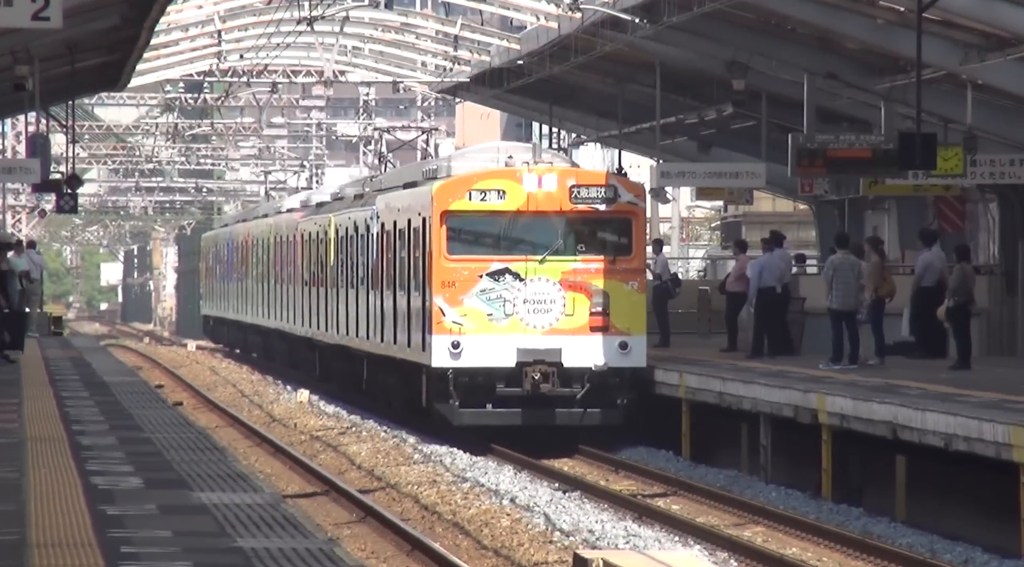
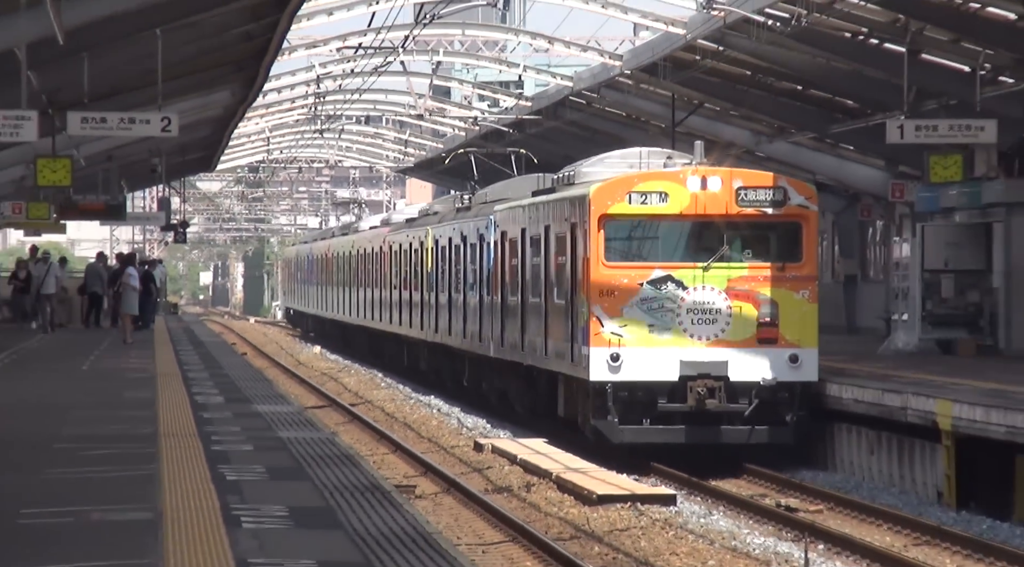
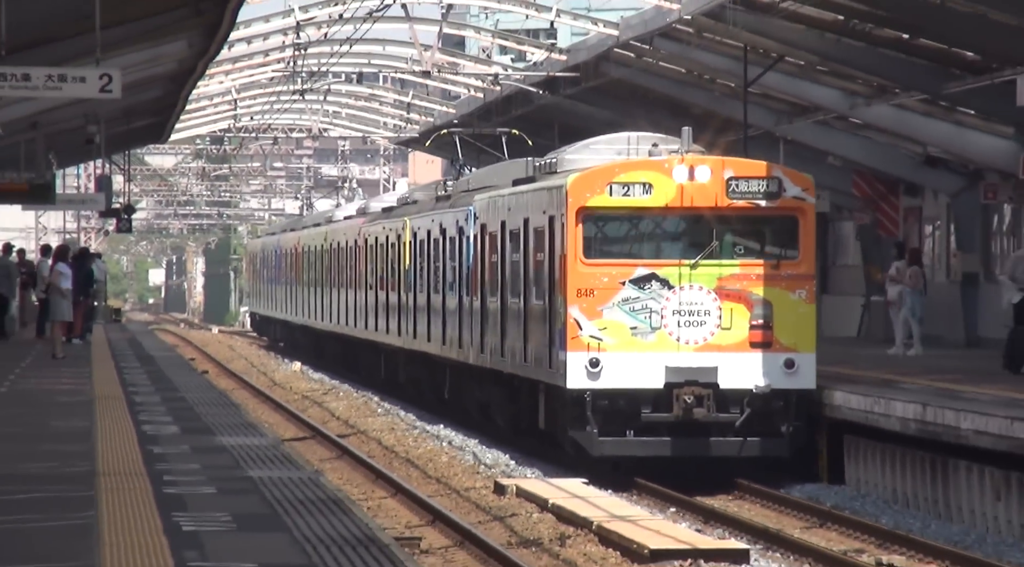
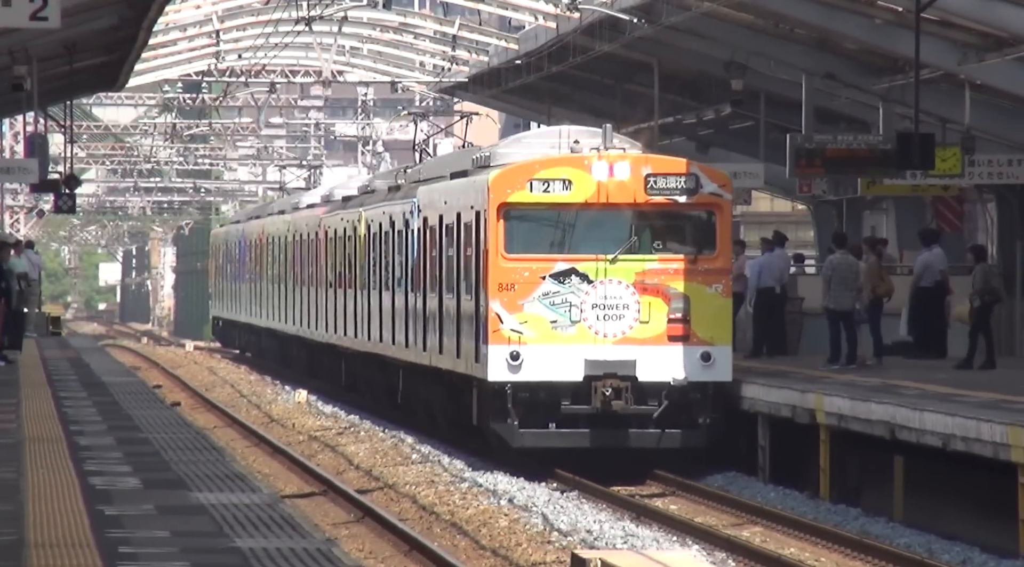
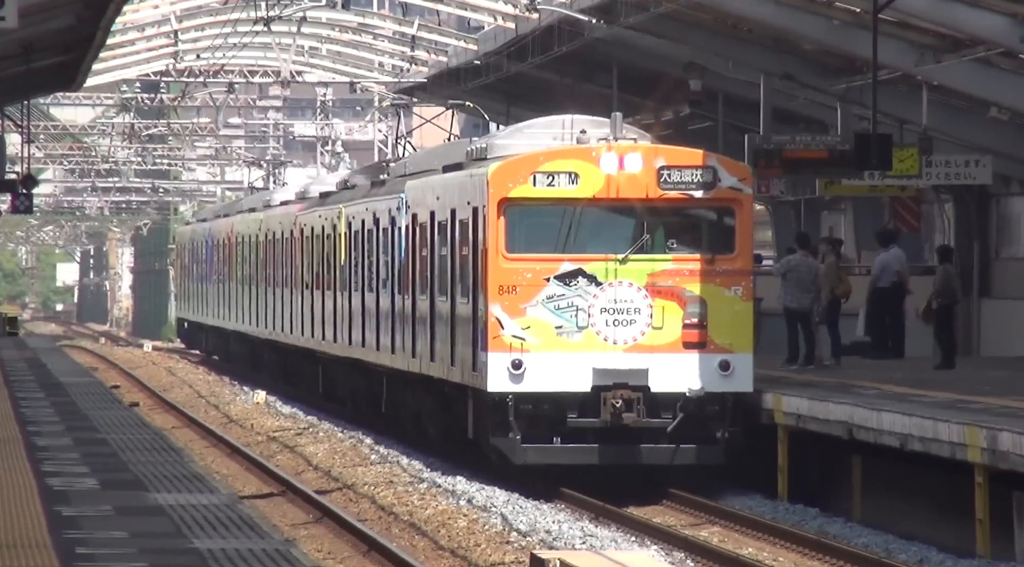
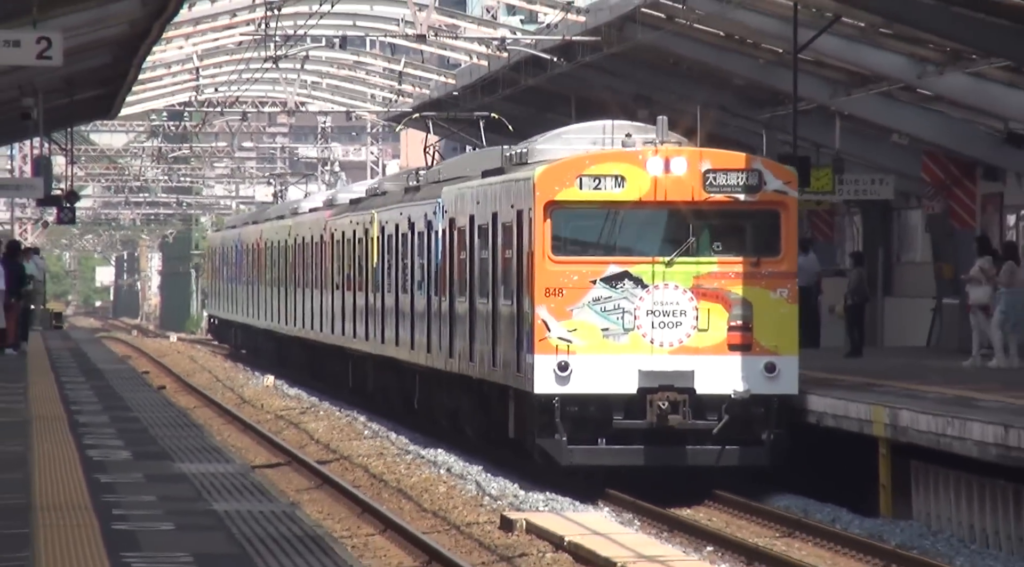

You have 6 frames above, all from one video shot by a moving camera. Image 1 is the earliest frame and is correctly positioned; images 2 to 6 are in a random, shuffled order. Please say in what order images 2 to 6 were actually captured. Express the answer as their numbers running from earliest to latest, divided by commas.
4, 5, 6, 3, 2
